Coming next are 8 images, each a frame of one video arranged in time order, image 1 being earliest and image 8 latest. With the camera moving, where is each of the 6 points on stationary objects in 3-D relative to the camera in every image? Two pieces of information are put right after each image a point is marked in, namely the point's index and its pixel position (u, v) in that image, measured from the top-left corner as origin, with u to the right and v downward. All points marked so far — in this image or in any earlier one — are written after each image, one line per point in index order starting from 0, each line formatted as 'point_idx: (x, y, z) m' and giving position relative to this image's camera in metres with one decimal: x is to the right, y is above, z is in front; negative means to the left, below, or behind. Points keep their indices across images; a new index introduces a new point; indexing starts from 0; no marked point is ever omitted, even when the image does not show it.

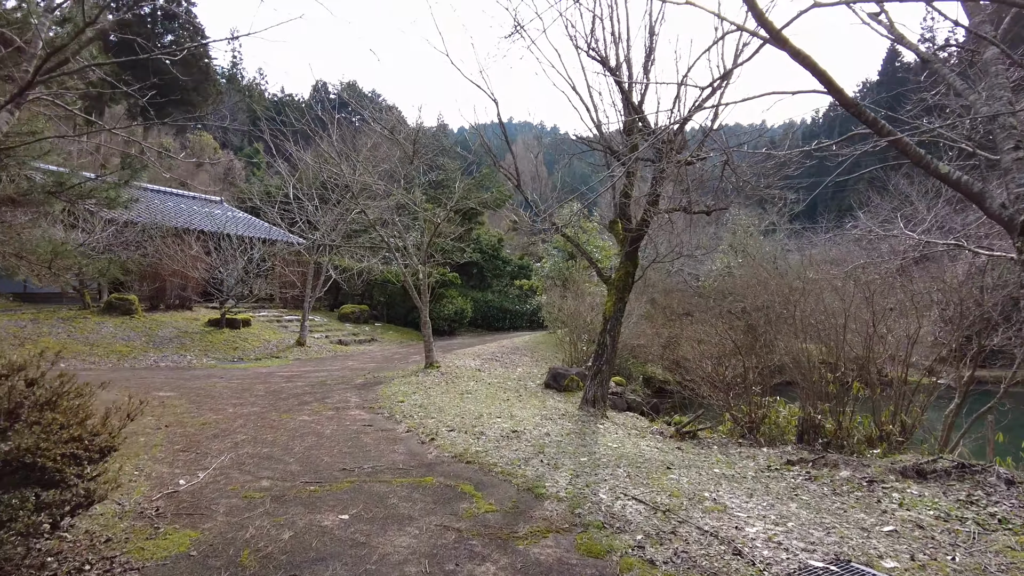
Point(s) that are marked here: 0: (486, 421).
0: (-0.3, -1.3, +6.4) m
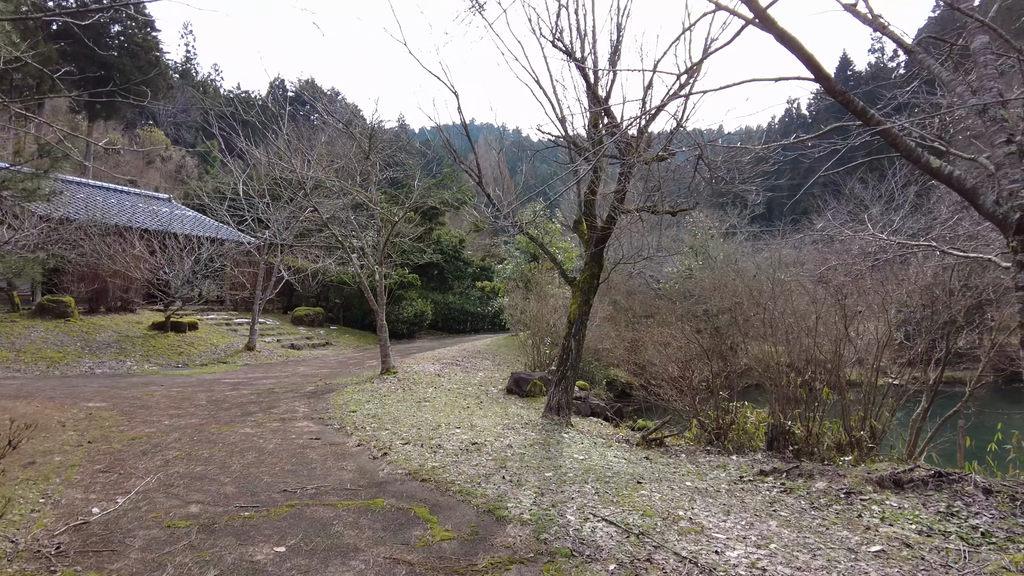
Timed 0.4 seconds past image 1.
0: (-0.6, -1.4, +6.0) m
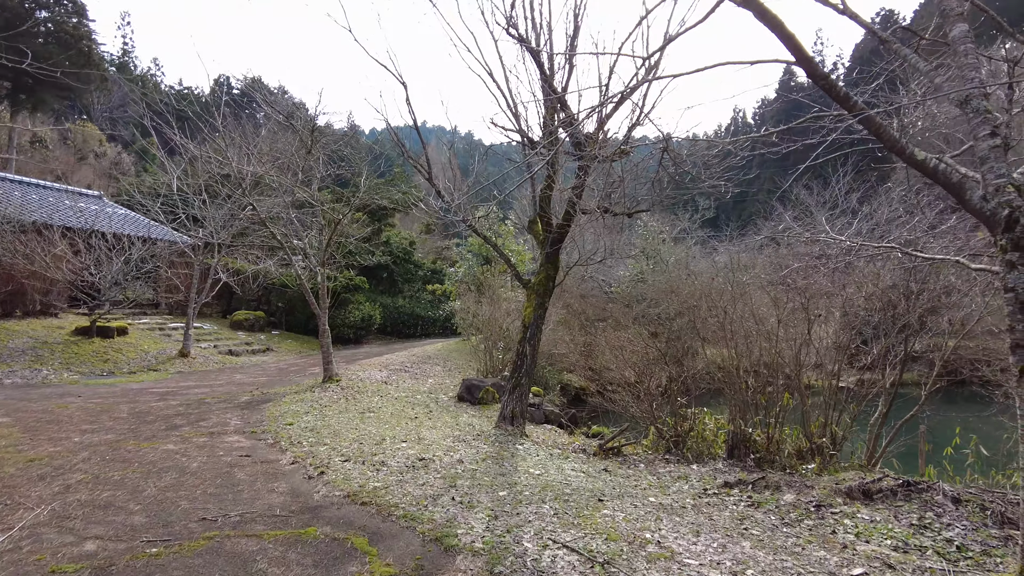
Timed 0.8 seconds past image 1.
0: (-1.1, -1.4, +5.6) m
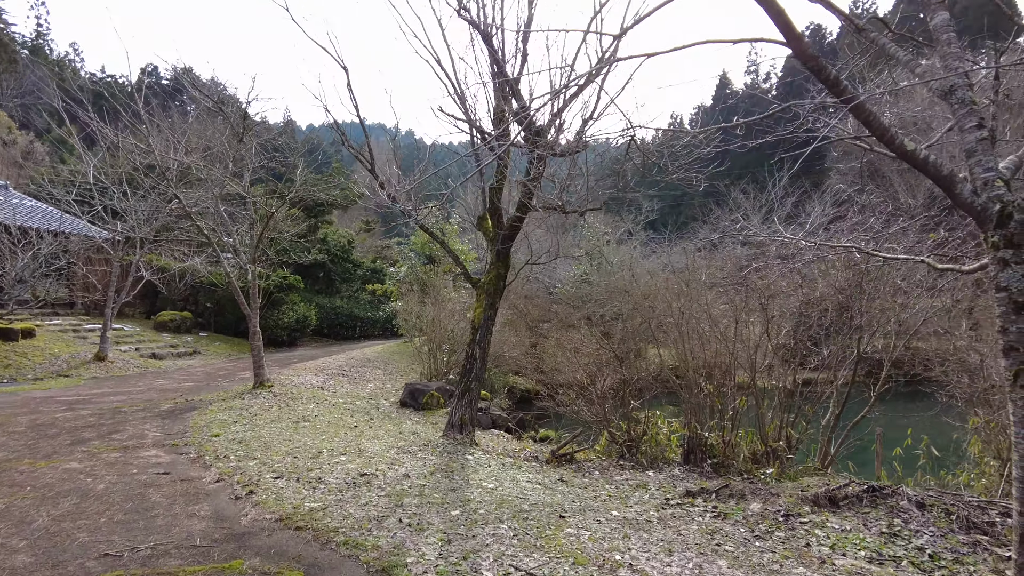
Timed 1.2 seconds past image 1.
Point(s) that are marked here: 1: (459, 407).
0: (-1.4, -1.4, +5.1) m
1: (-0.5, -1.2, +6.5) m
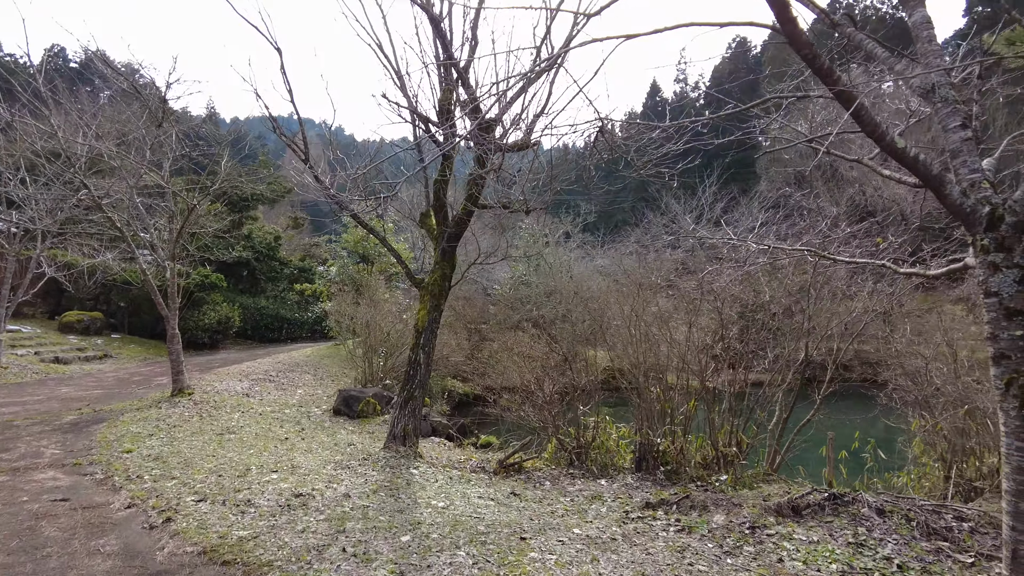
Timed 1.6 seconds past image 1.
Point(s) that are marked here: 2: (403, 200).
0: (-1.8, -1.4, +4.6) m
1: (-1.0, -1.2, +6.1) m
2: (-1.5, +1.1, +8.4) m
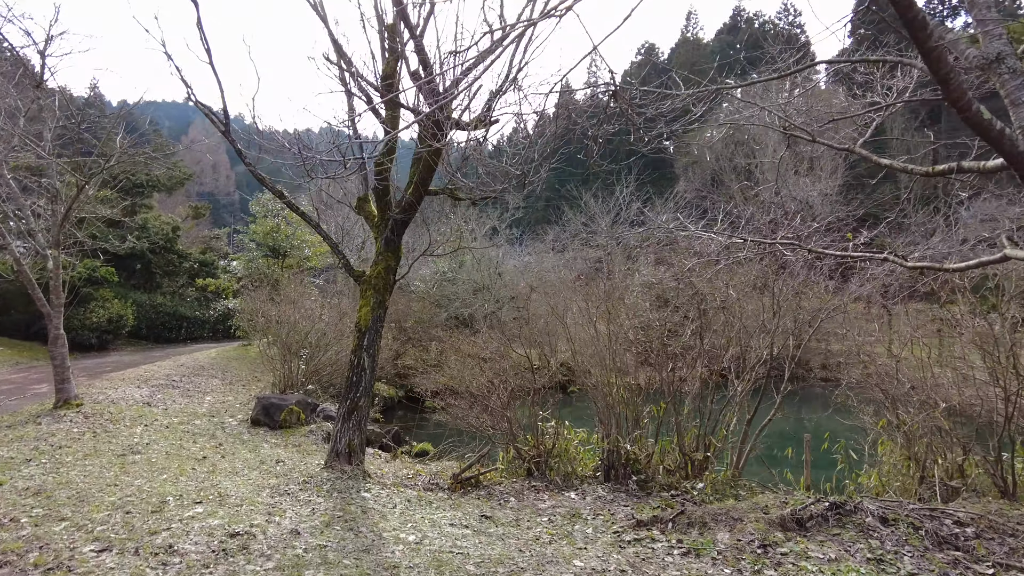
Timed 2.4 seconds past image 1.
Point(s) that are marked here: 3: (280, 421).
0: (-1.9, -1.3, +3.7) m
1: (-1.4, -1.1, +5.3) m
2: (-2.1, +1.2, +7.6) m
3: (-2.8, -1.6, +7.7) m
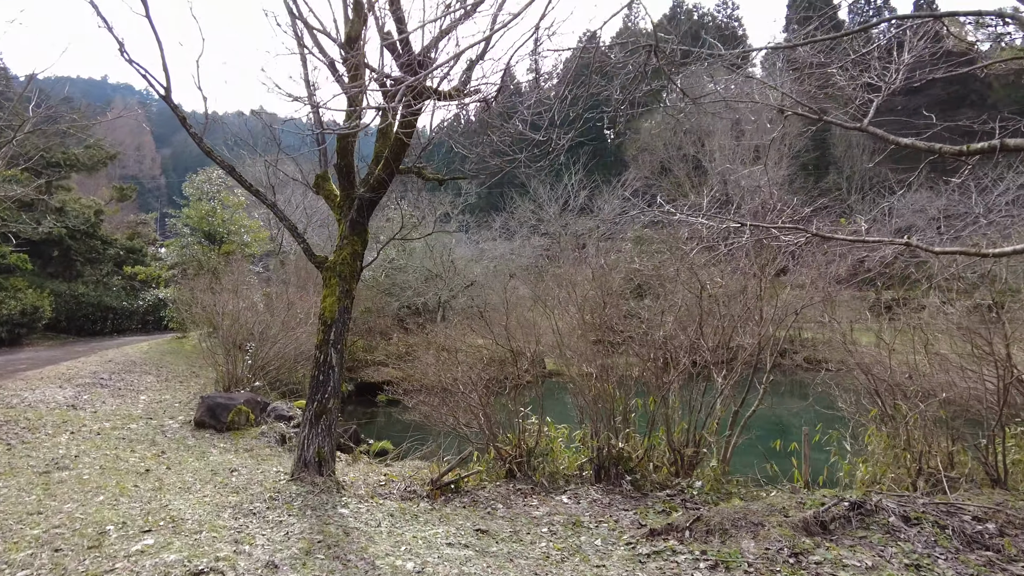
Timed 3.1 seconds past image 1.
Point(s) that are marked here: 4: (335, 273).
0: (-1.8, -1.2, +3.0) m
1: (-1.5, -1.1, +4.7) m
2: (-2.4, +1.3, +6.8) m
3: (-3.1, -1.5, +7.0) m
4: (-1.5, +0.1, +5.4) m
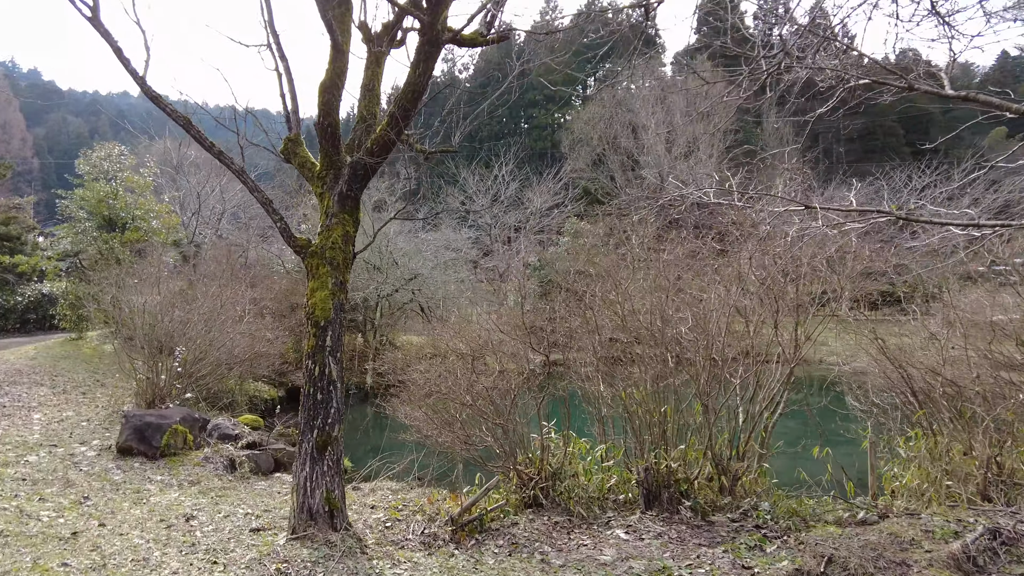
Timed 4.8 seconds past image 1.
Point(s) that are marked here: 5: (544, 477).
0: (-1.3, -1.2, +1.9) m
1: (-1.1, -1.0, +3.6) m
2: (-2.4, +1.4, +5.5) m
3: (-3.1, -1.4, +5.6) m
4: (-1.2, +0.2, +4.3) m
5: (+0.2, -1.4, +5.0) m
